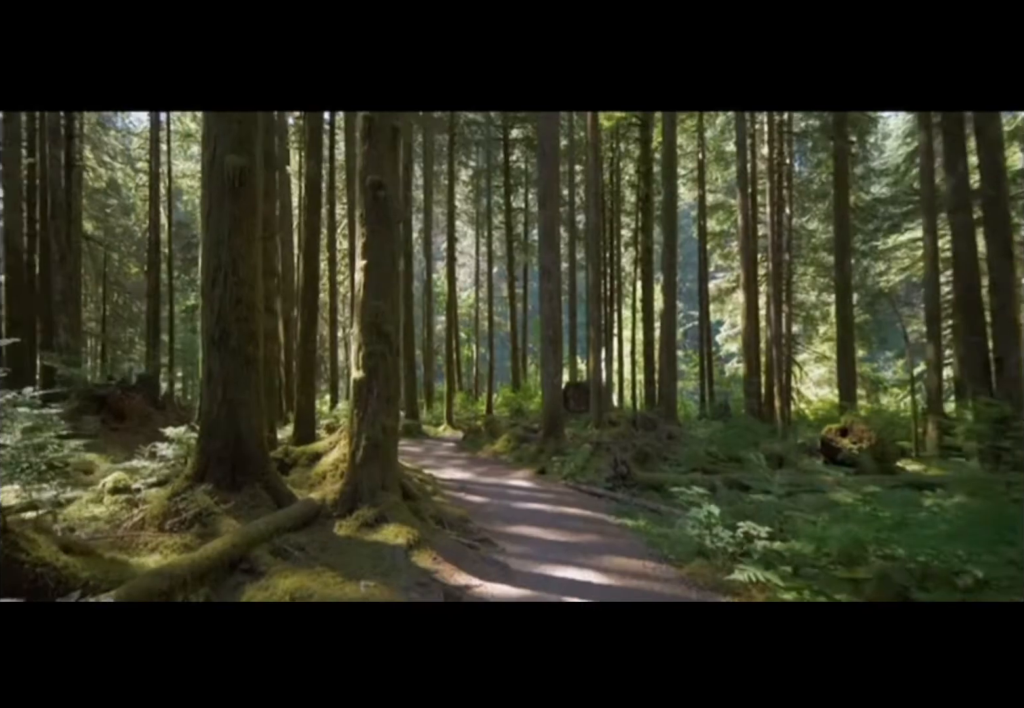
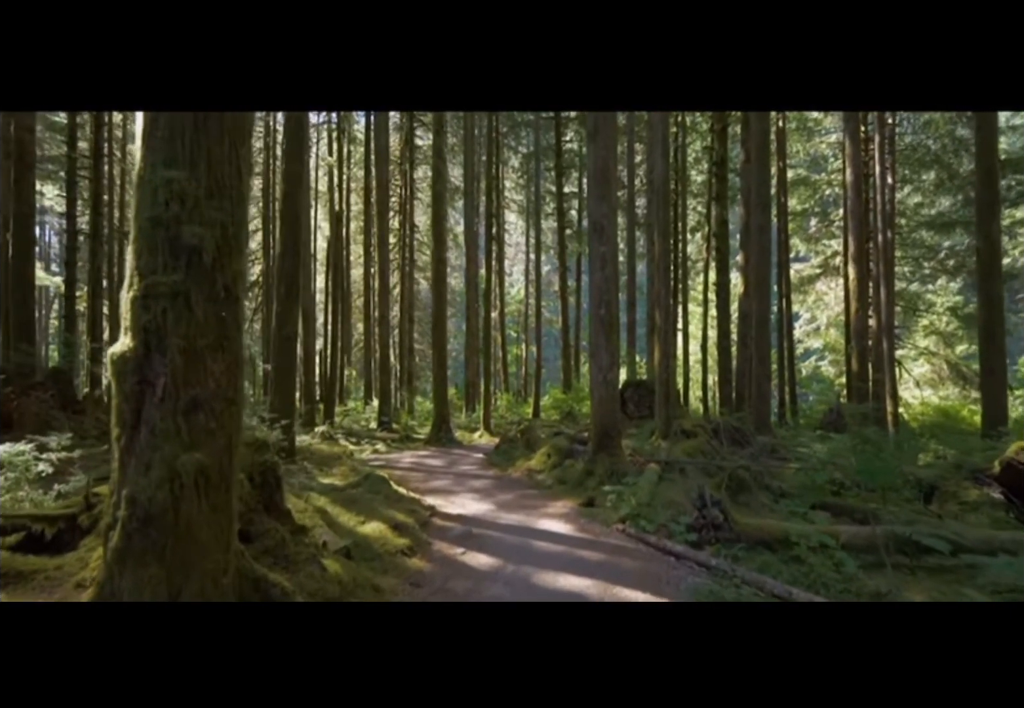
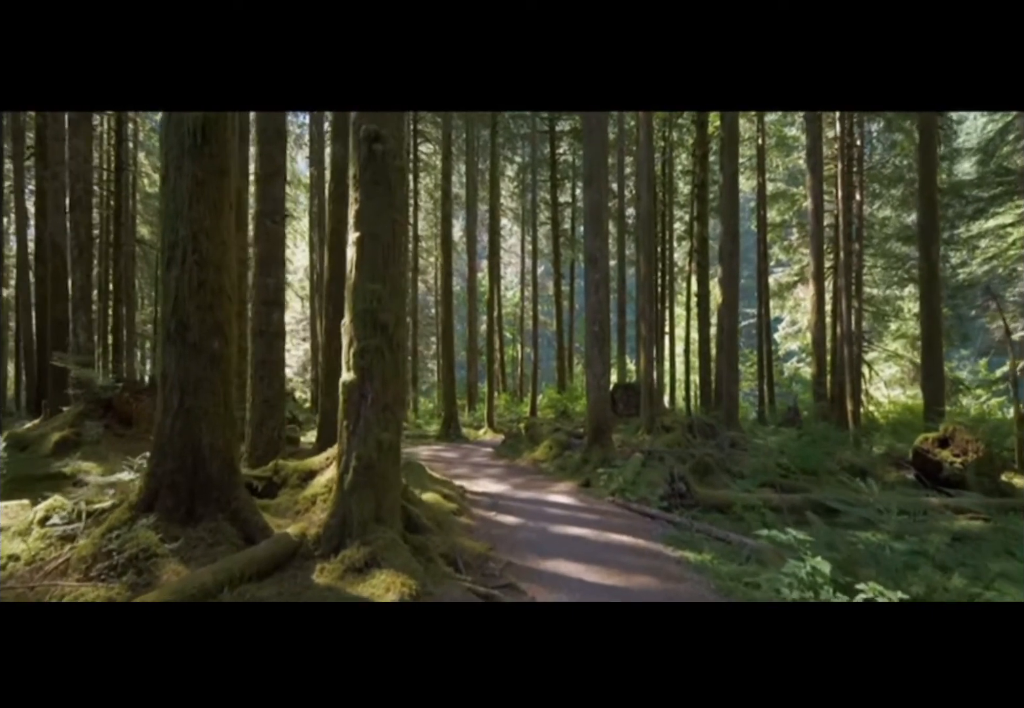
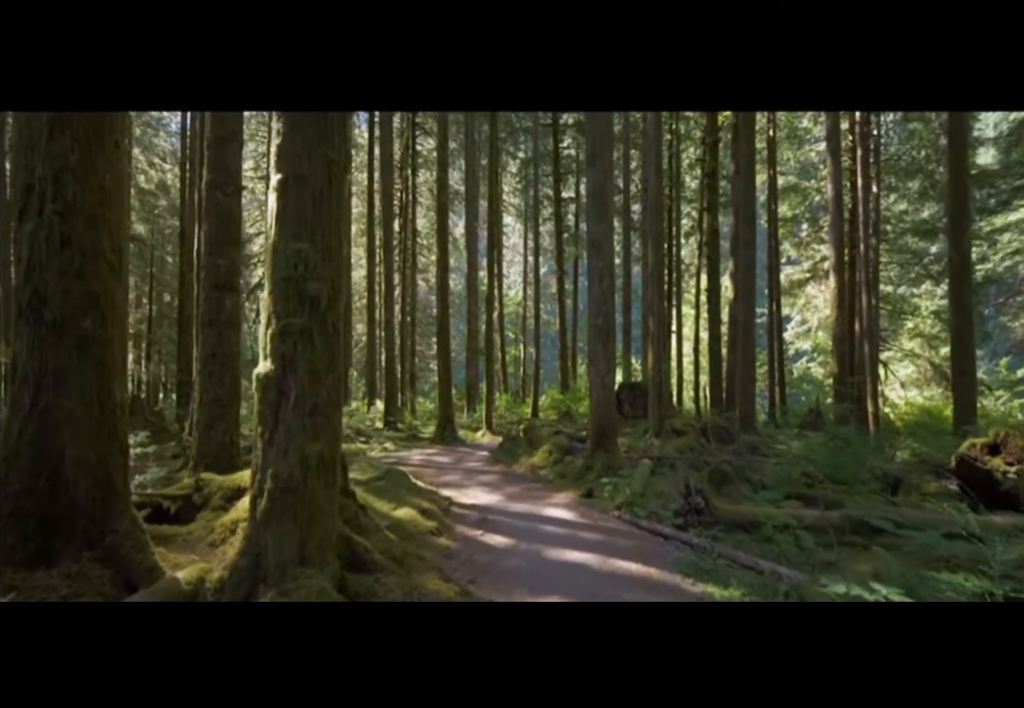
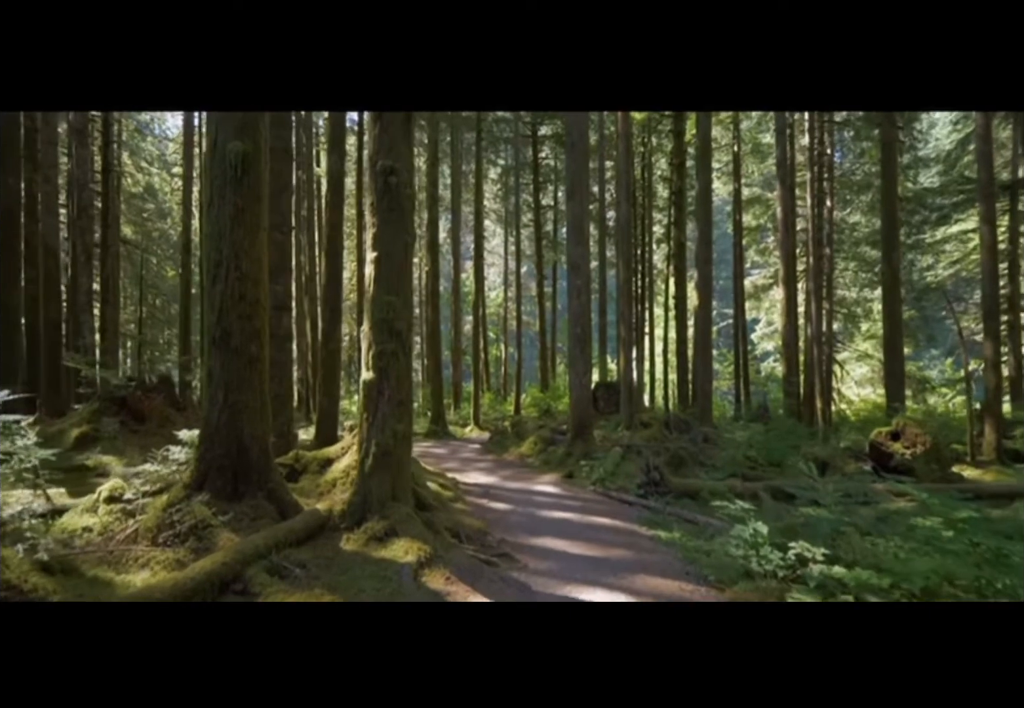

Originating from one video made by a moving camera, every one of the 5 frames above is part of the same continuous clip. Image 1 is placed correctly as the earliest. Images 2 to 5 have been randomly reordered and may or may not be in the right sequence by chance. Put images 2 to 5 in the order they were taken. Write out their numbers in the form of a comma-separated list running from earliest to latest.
5, 3, 4, 2
